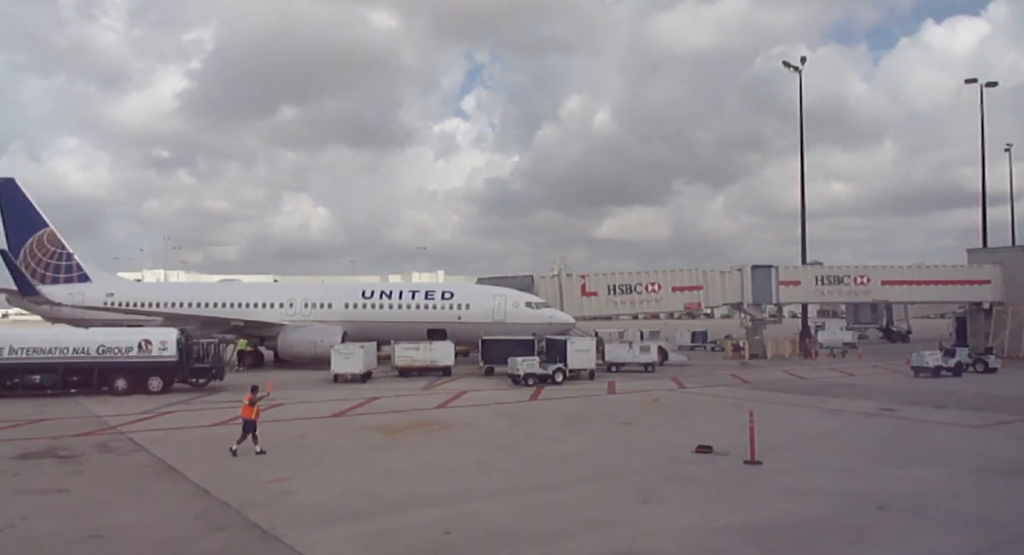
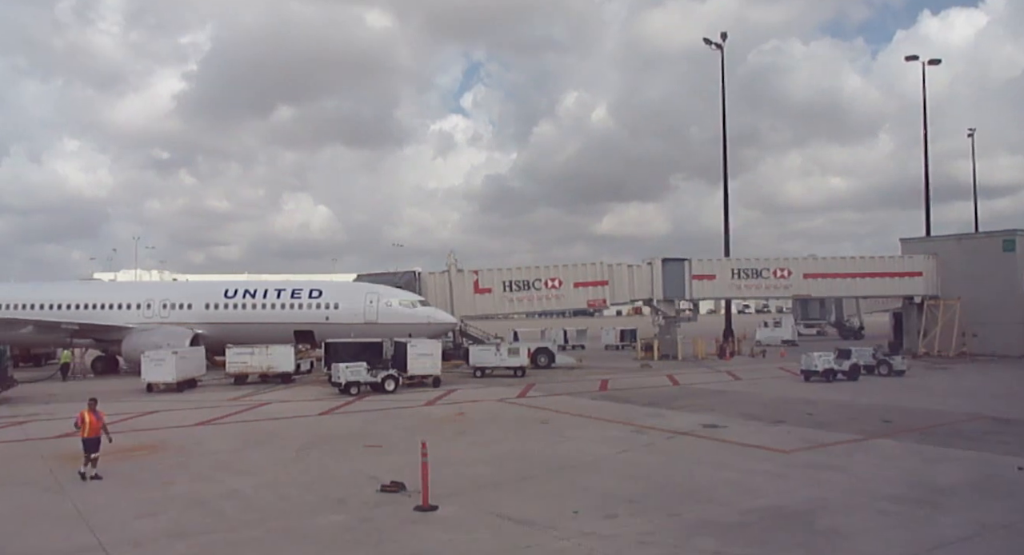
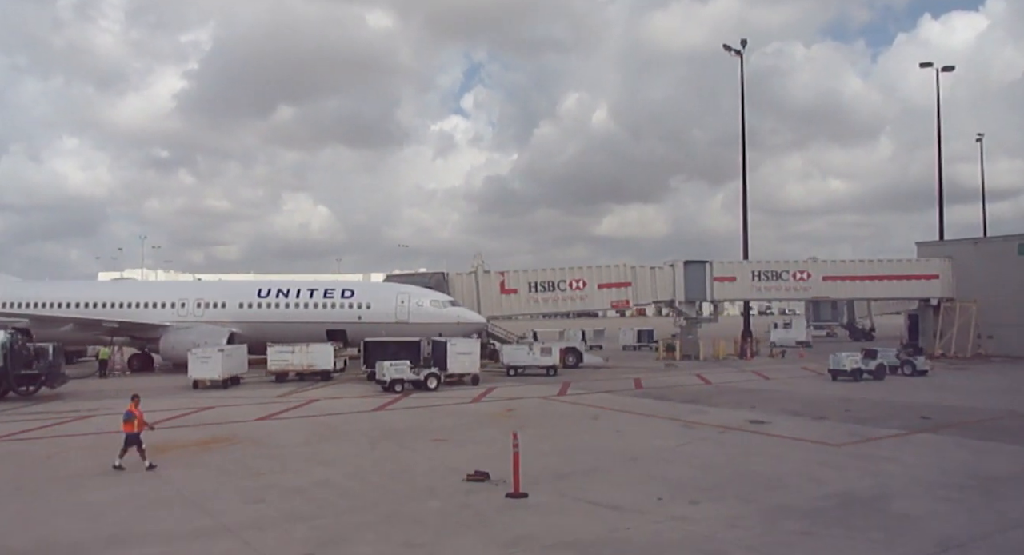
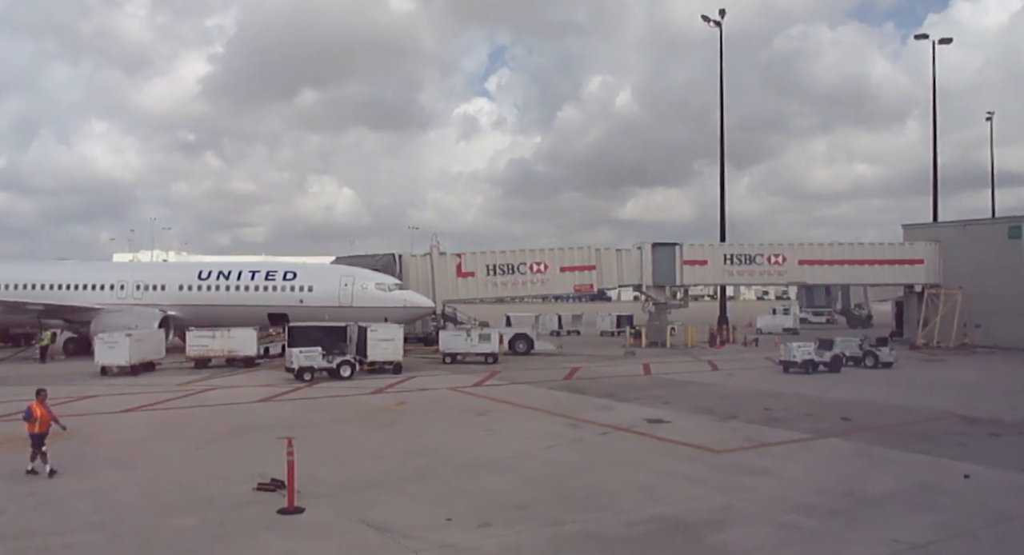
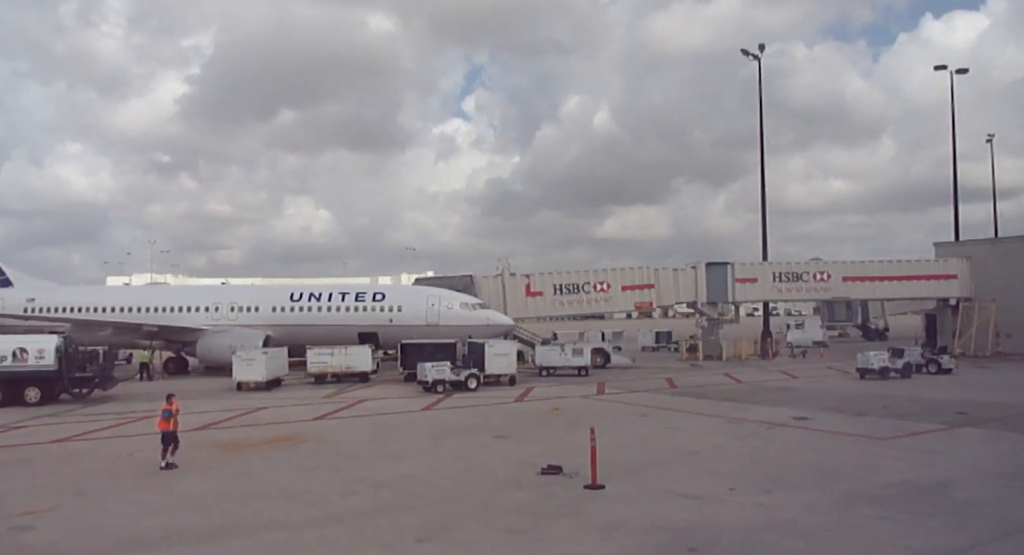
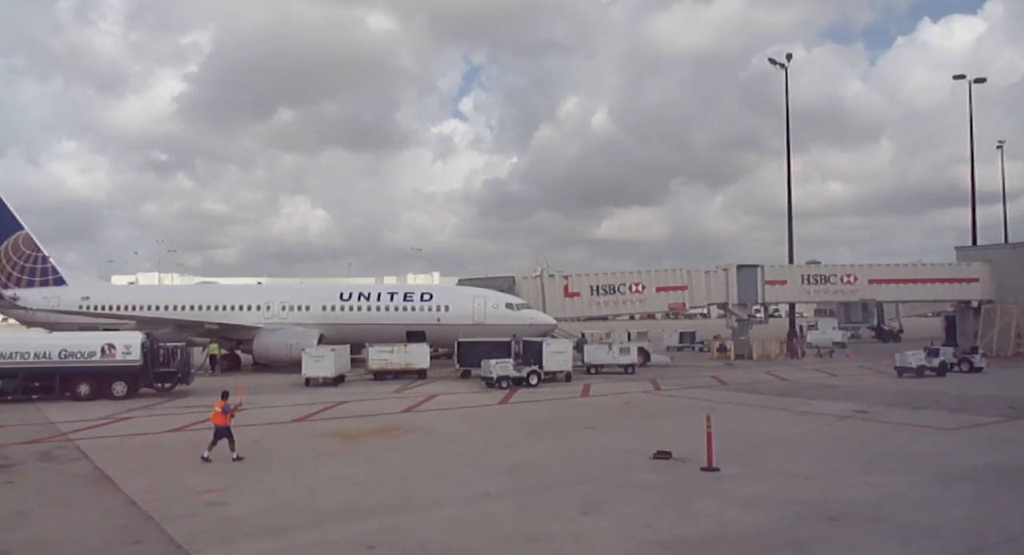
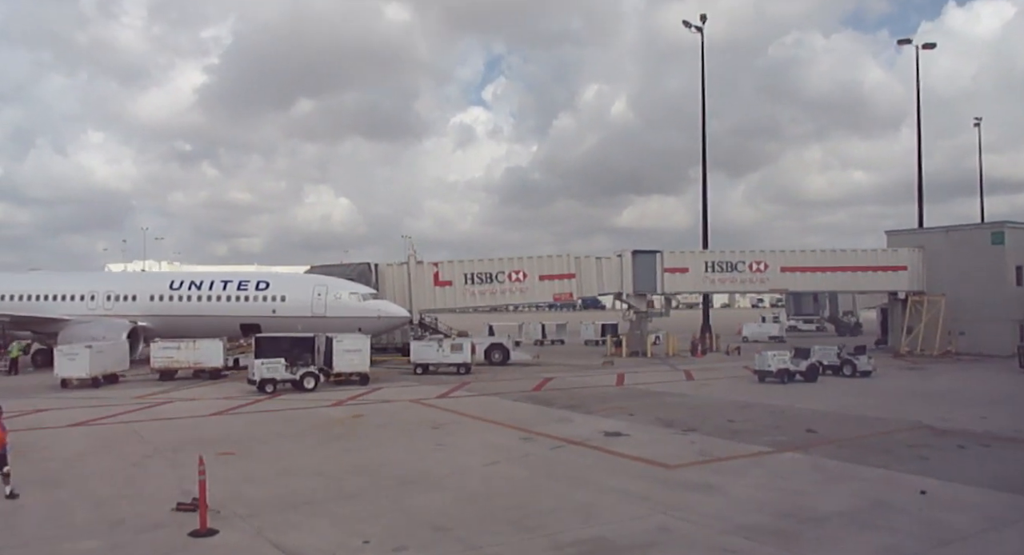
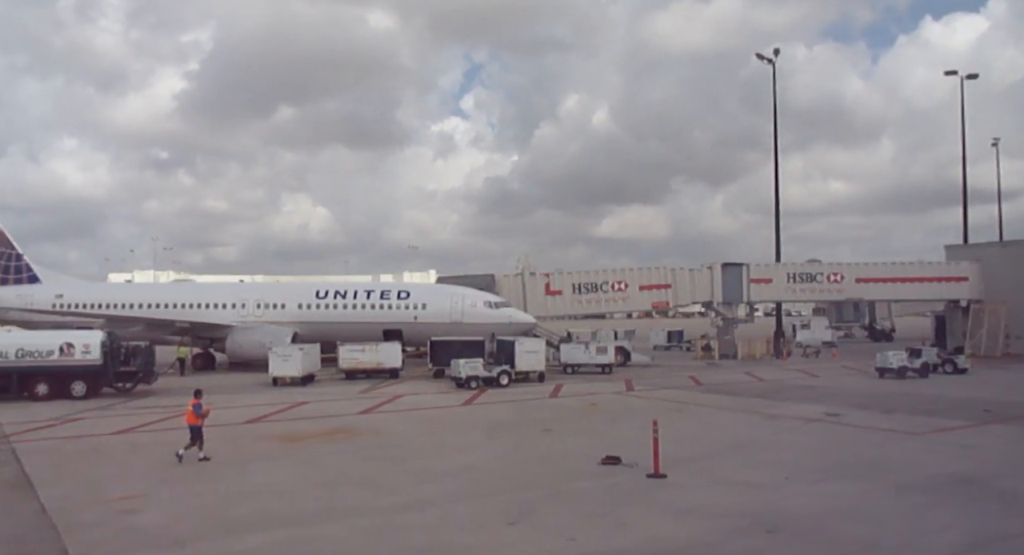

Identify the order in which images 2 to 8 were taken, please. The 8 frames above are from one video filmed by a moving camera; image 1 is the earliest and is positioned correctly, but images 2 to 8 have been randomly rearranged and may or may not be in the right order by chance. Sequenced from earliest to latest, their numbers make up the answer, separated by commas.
6, 8, 5, 3, 2, 4, 7
